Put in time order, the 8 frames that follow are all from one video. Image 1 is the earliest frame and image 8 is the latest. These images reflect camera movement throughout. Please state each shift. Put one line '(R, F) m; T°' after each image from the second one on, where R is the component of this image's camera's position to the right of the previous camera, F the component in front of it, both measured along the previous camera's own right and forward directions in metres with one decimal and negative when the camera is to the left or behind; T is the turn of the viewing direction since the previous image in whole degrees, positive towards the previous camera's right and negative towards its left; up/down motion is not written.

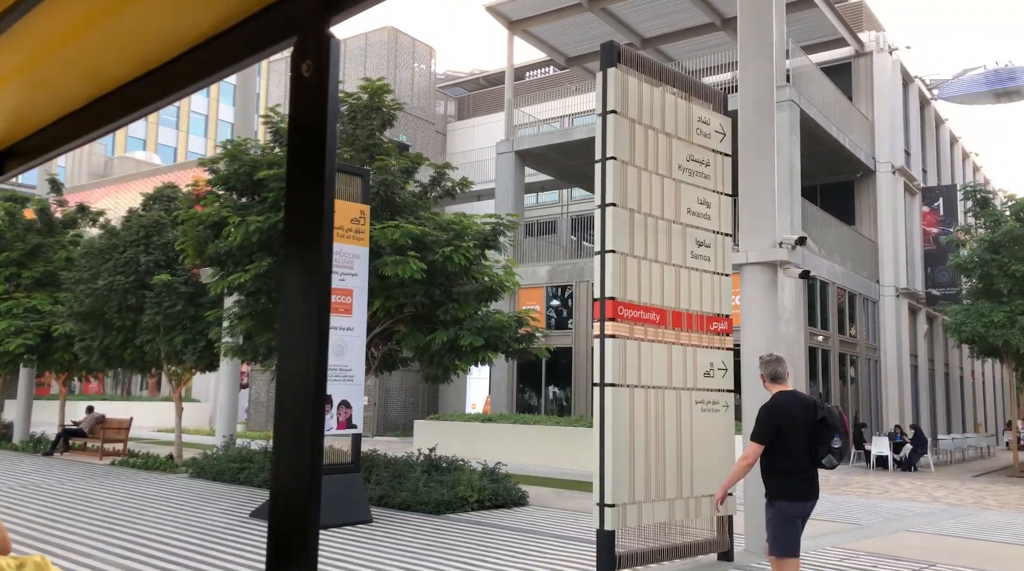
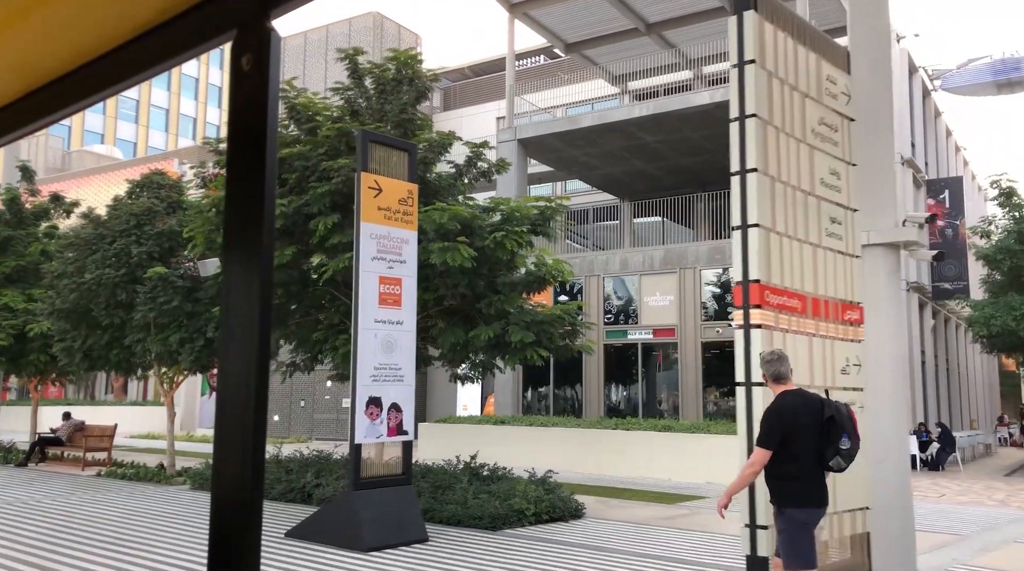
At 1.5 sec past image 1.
(-1.2, +1.2) m; +3°
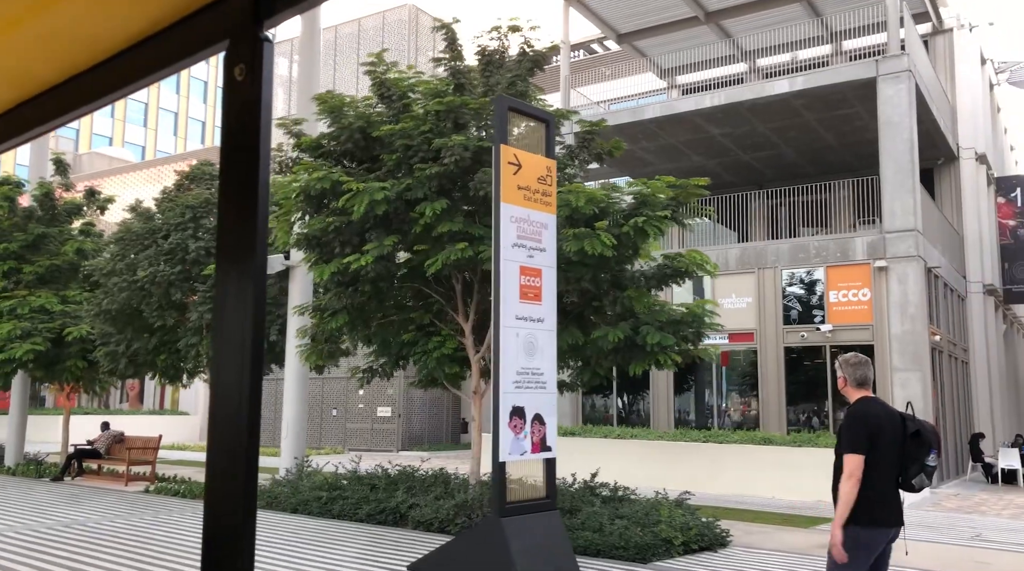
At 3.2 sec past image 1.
(-1.5, +1.4) m; 0°
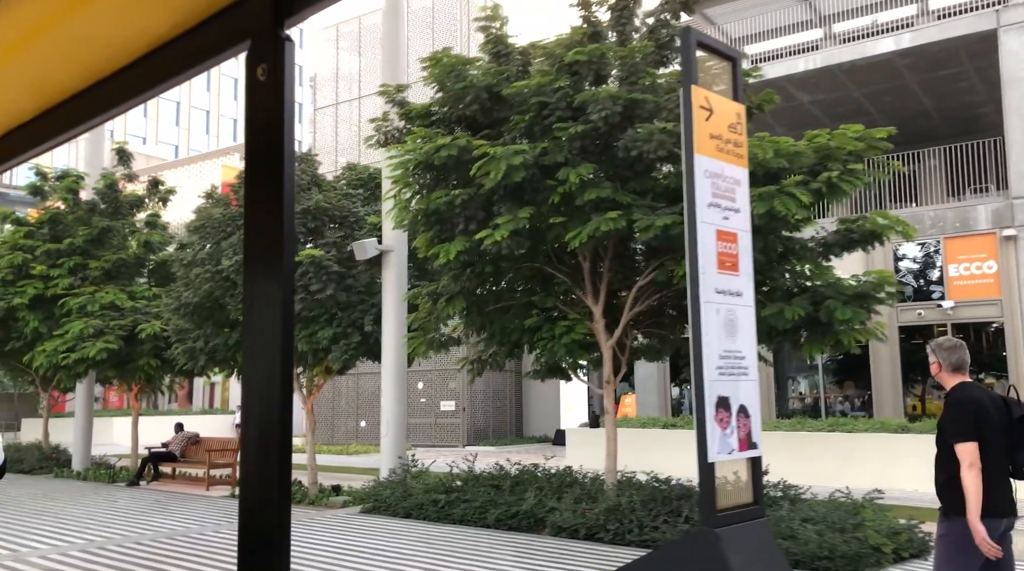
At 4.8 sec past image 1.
(-1.3, +1.2) m; -2°
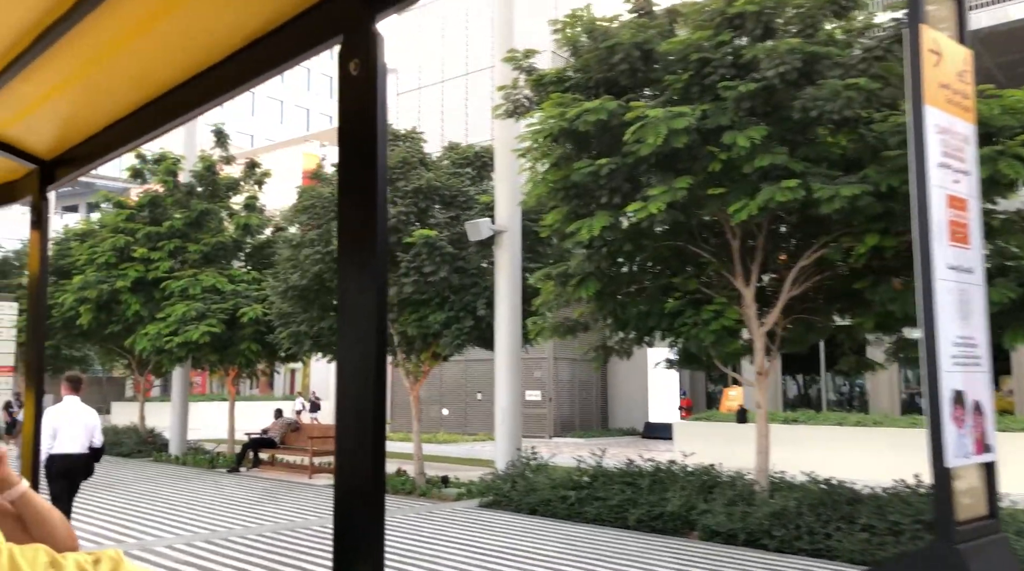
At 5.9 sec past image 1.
(-0.9, +0.8) m; -4°
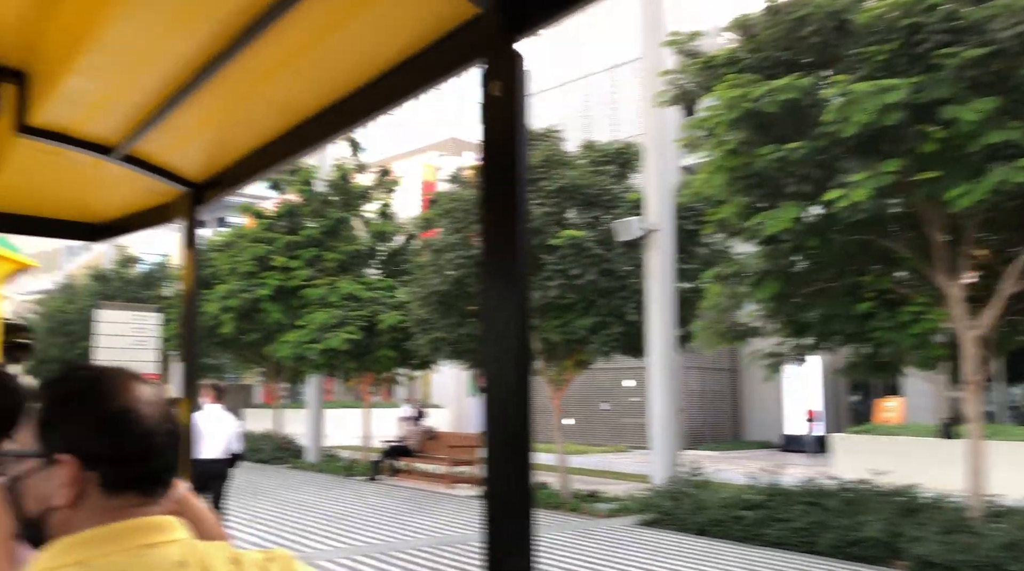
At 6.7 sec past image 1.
(-0.7, +0.7) m; -7°
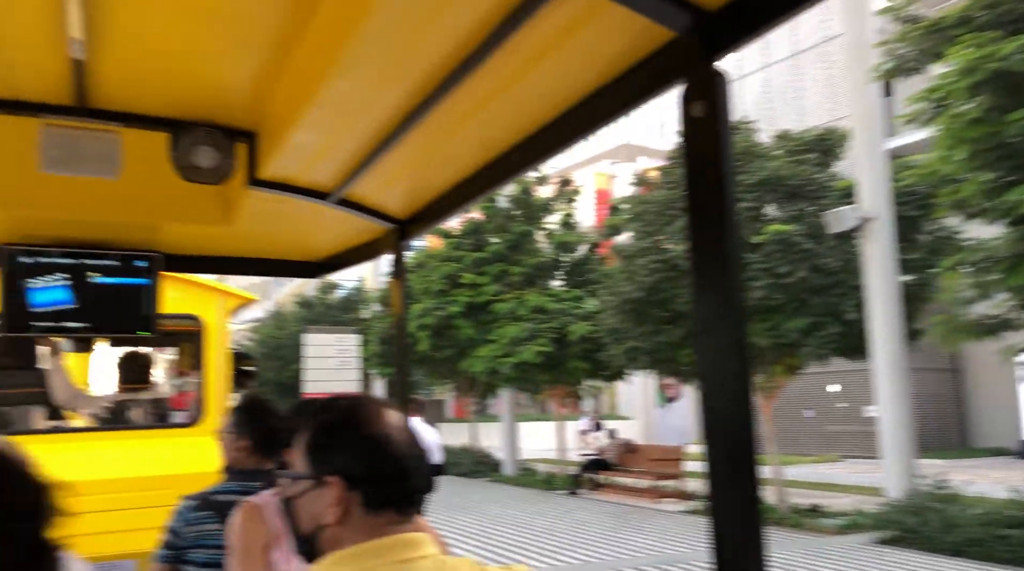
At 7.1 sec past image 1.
(-0.4, +0.4) m; -11°
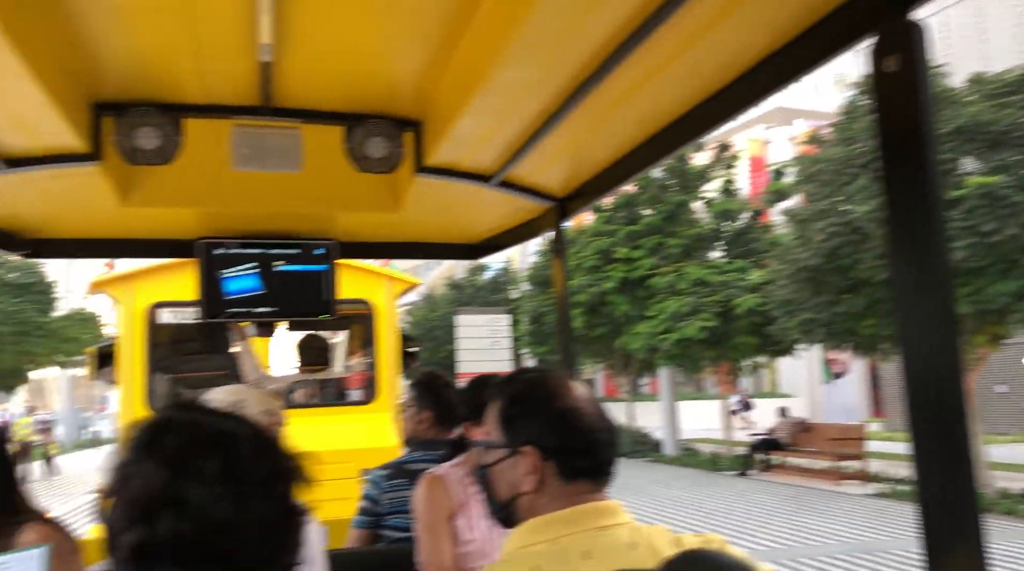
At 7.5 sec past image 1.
(-0.3, +0.5) m; -9°
